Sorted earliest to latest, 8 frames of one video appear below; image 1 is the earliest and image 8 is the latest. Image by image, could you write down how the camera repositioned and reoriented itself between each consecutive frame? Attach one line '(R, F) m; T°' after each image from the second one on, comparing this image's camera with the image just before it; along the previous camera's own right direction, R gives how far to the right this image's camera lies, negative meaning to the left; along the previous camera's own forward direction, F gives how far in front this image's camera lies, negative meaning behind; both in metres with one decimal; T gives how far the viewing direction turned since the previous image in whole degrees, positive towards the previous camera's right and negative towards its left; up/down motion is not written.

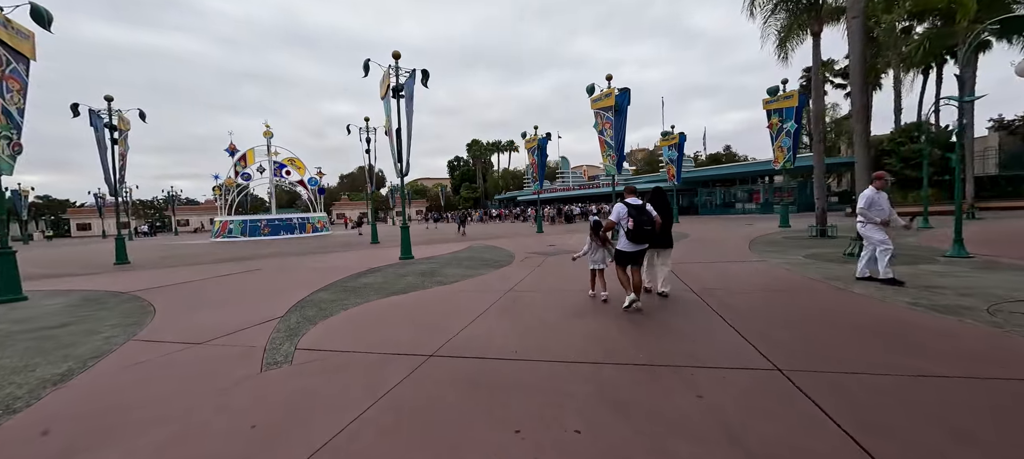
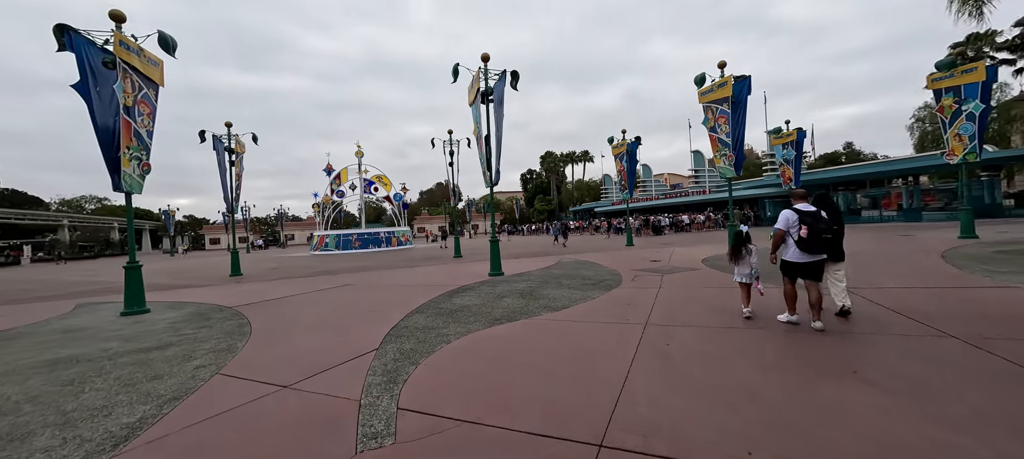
(-0.8, +1.1) m; -11°
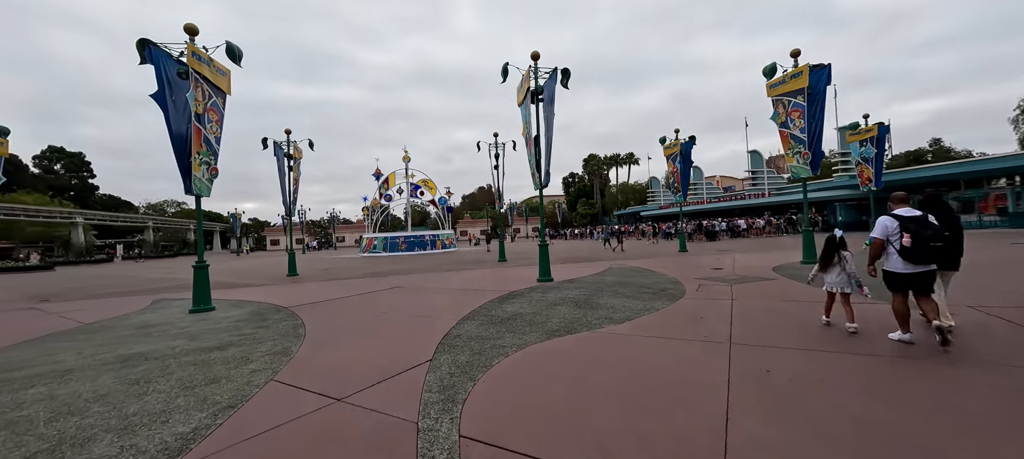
(-0.2, +0.4) m; -6°
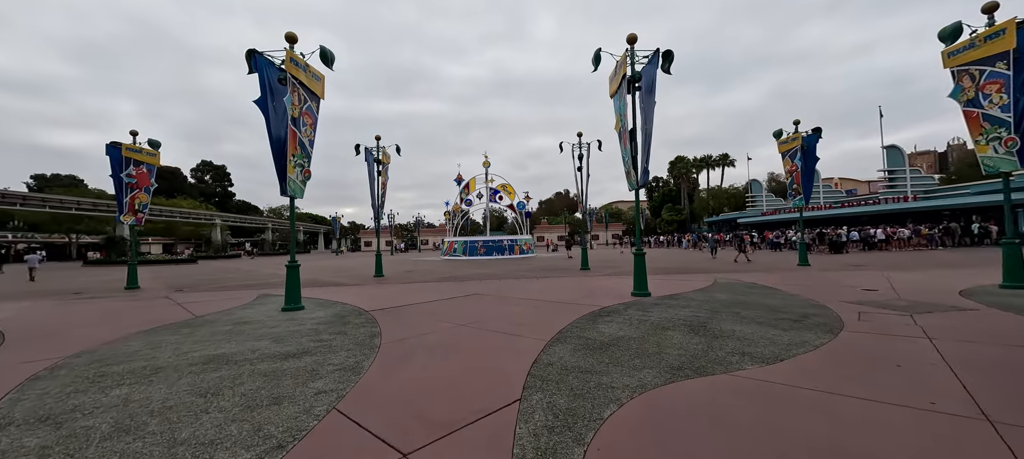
(-0.3, +0.9) m; -12°
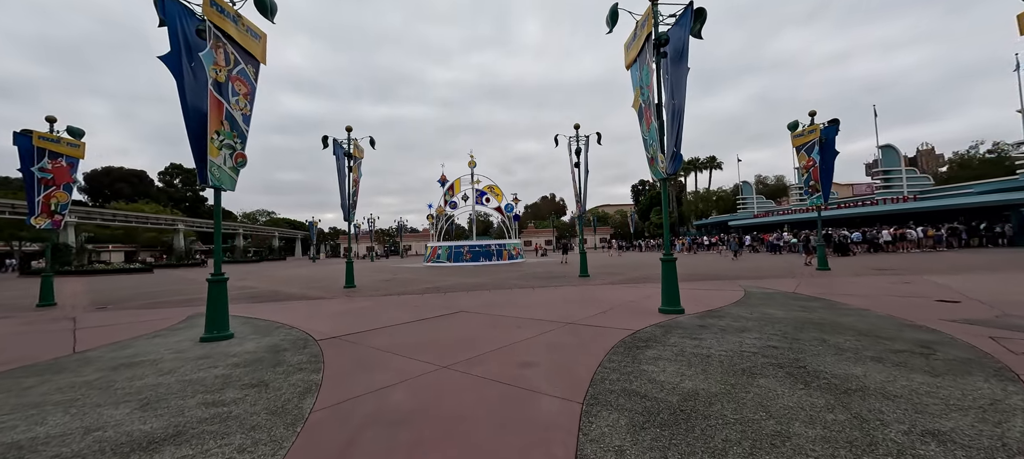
(-0.2, +1.7) m; +2°
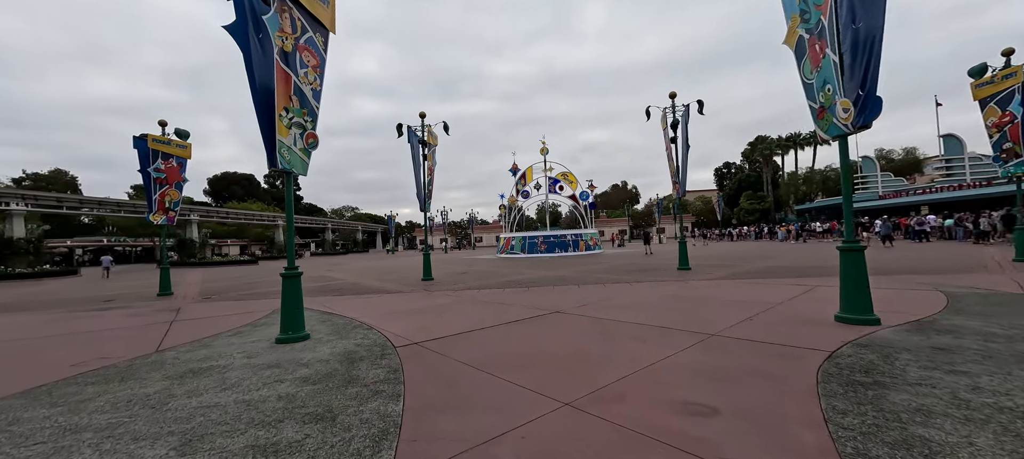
(-0.6, +1.2) m; -10°
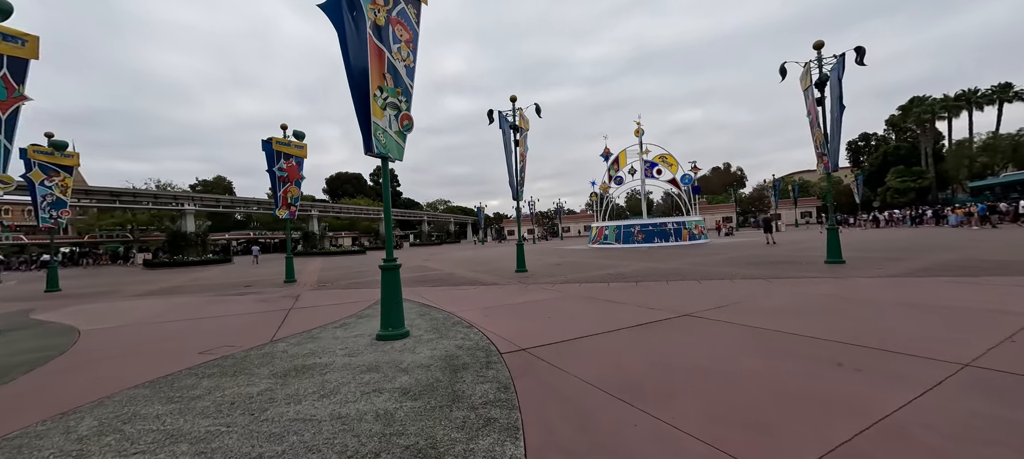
(-0.4, +0.8) m; -13°
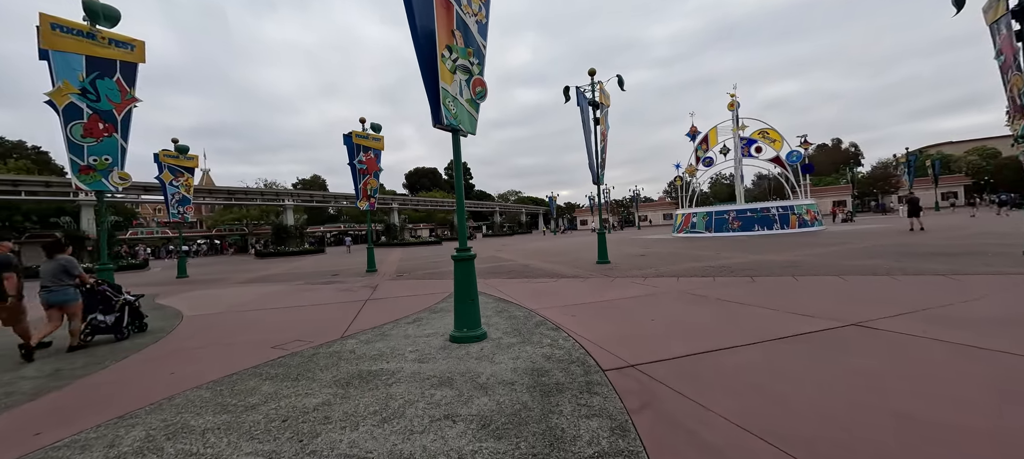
(-0.3, +0.8) m; -11°
